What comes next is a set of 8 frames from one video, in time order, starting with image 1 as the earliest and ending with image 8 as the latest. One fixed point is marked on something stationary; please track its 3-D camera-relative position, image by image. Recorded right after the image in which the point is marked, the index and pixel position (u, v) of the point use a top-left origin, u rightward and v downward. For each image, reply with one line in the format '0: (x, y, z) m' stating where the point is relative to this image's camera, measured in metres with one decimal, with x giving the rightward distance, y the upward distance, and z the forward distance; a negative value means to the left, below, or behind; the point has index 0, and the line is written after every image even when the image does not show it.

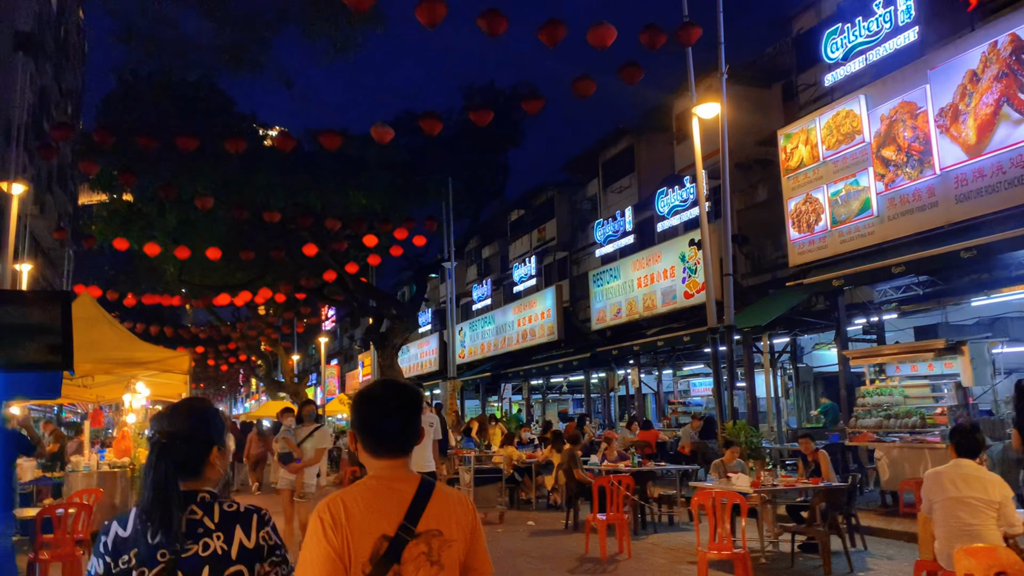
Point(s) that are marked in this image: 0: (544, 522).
0: (+0.4, -2.9, +10.9) m
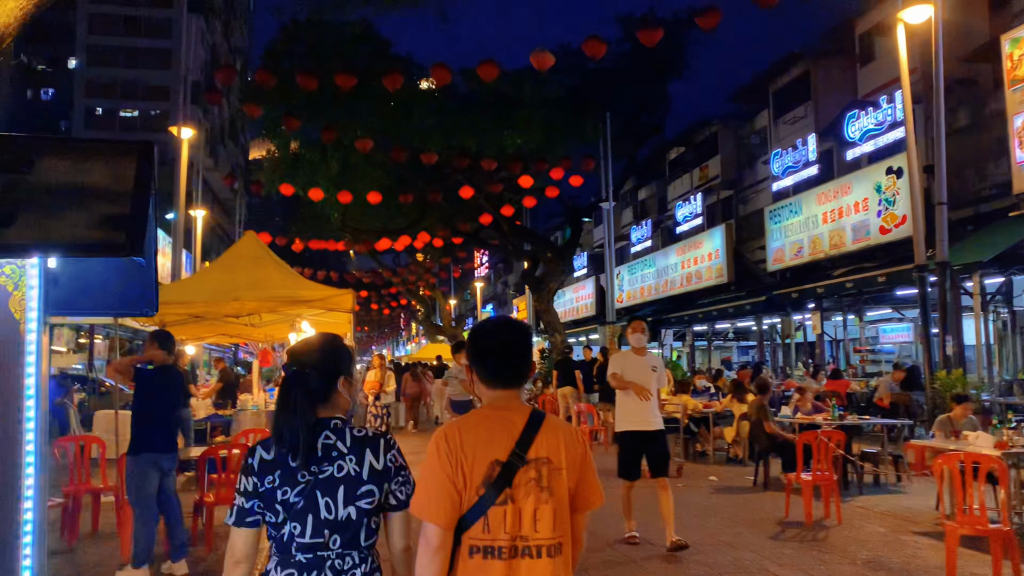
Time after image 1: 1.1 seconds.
0: (+2.4, -2.1, +9.9) m
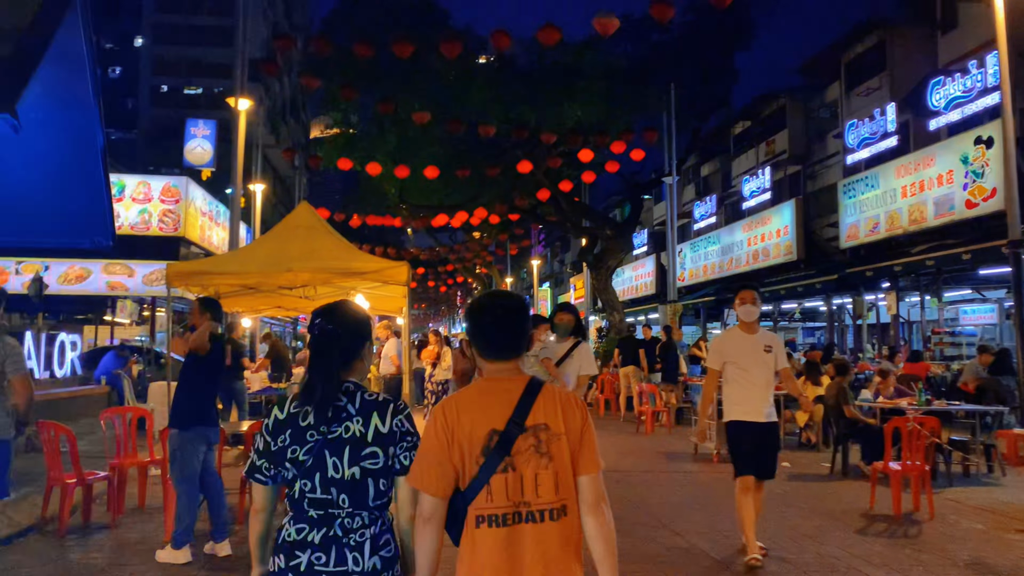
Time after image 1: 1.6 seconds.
0: (+3.1, -1.9, +9.3) m
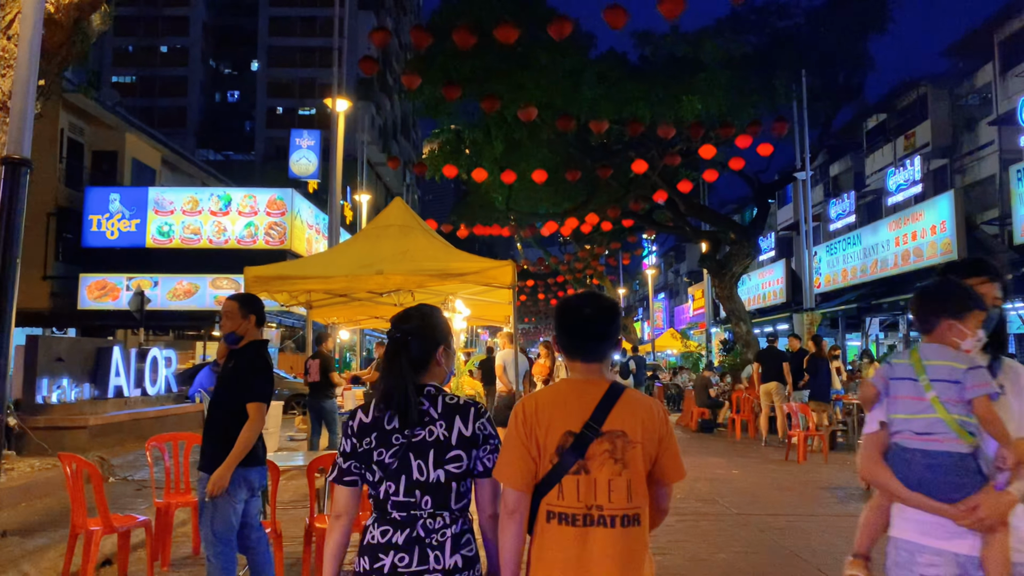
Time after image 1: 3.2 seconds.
0: (+4.2, -1.8, +7.4) m
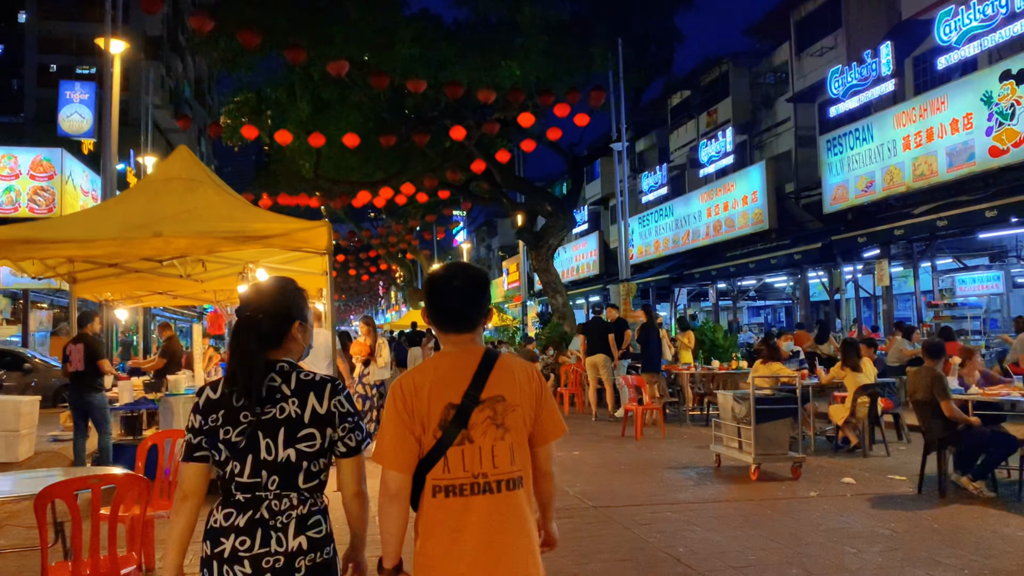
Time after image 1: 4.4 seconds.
0: (+2.8, -1.5, +7.1) m
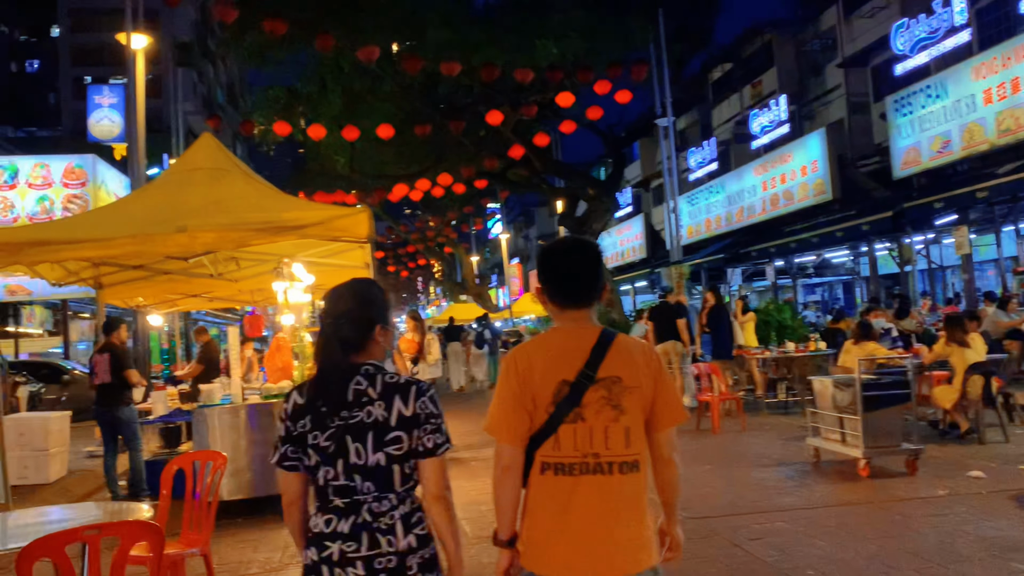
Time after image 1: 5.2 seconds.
0: (+3.3, -1.3, +6.2) m
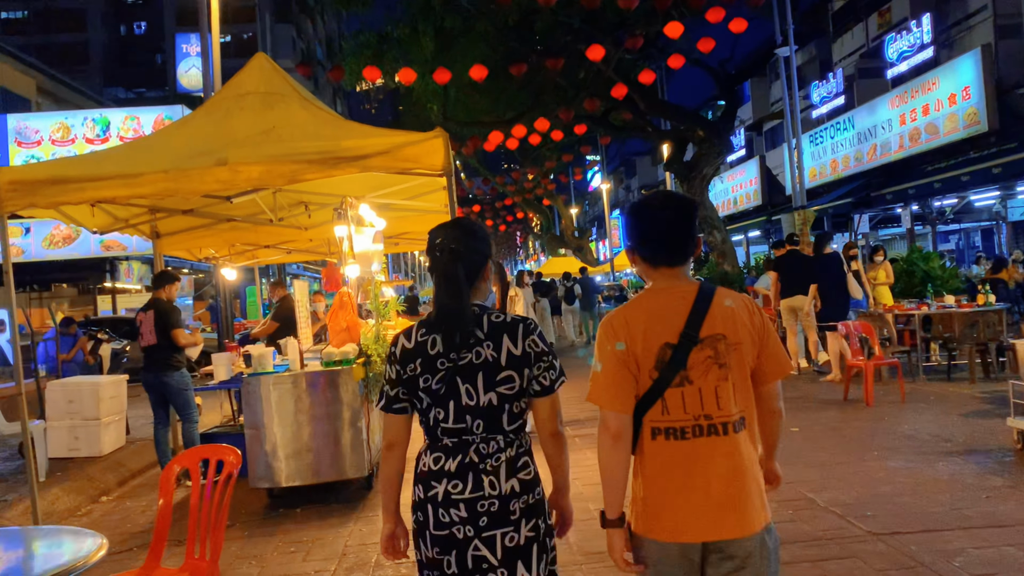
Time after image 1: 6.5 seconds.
0: (+4.0, -0.9, +4.5) m
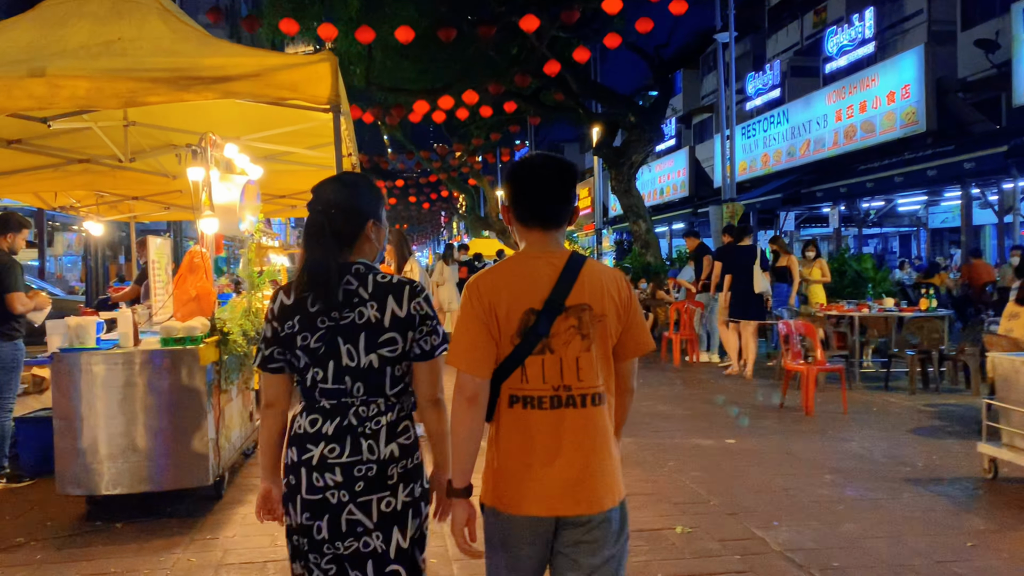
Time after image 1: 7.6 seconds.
0: (+3.5, -1.0, +3.9) m
